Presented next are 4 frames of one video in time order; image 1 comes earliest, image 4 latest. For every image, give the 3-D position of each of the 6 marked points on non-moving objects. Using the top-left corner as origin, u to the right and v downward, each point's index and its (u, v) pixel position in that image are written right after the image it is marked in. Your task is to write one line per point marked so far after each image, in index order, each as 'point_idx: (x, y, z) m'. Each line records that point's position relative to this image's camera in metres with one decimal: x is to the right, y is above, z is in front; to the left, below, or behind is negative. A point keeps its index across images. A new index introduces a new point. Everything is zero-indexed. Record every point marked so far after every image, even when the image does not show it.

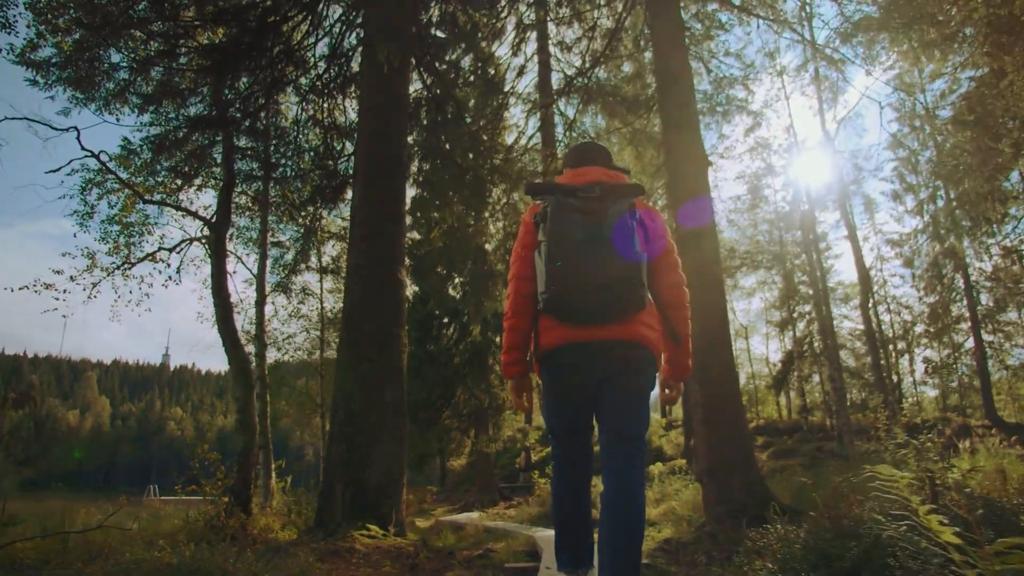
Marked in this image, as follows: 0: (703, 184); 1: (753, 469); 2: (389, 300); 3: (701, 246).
0: (+1.7, +0.9, +6.0) m
1: (+1.9, -1.4, +5.2) m
2: (-0.9, -0.1, +4.9) m
3: (+1.7, +0.3, +5.8) m
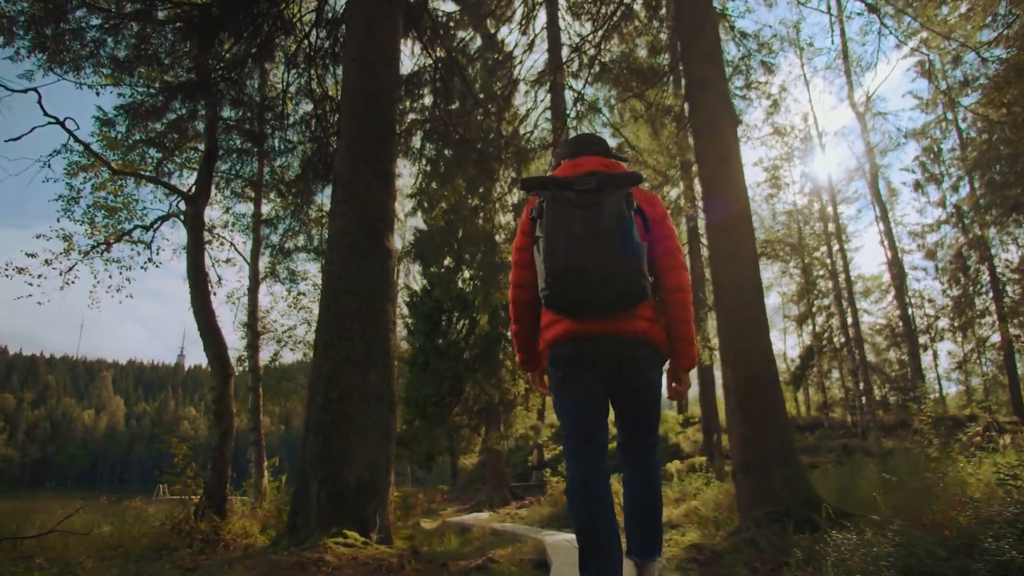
0: (+1.7, +1.1, +5.3) m
1: (+1.9, -1.2, +4.5) m
2: (-0.8, +0.1, +4.2) m
3: (+1.7, +0.6, +5.1) m
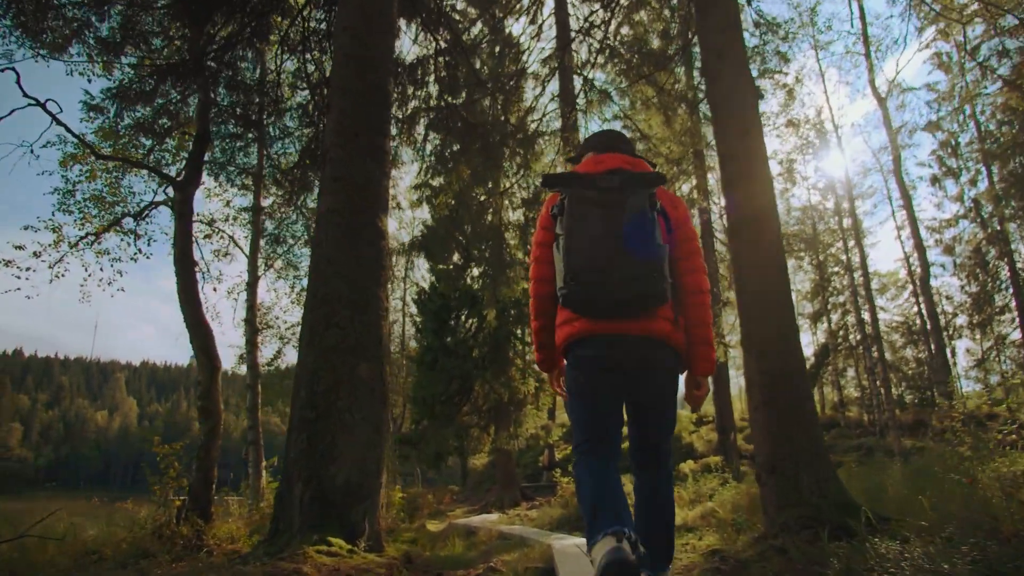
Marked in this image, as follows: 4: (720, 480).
0: (+1.8, +1.2, +4.9) m
1: (+1.9, -1.1, +4.1) m
2: (-0.8, +0.2, +3.9) m
3: (+1.7, +0.7, +4.8) m
4: (+3.7, -3.4, +11.9) m
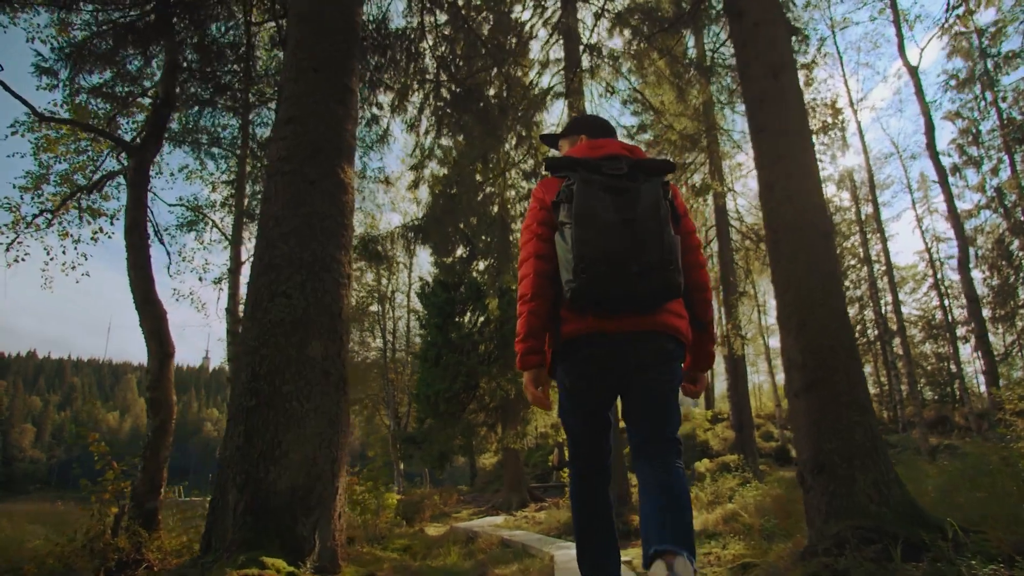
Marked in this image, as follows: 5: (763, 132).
0: (+1.7, +1.4, +4.2) m
1: (+1.9, -0.9, +3.4) m
2: (-0.9, +0.4, +3.2) m
3: (+1.7, +0.9, +4.0) m
4: (+3.8, -3.2, +11.1) m
5: (+1.5, +0.9, +4.1) m
